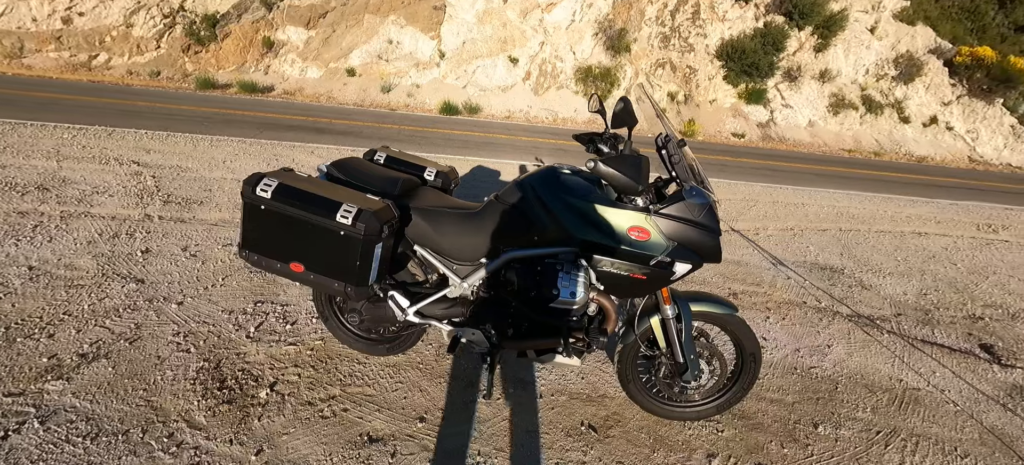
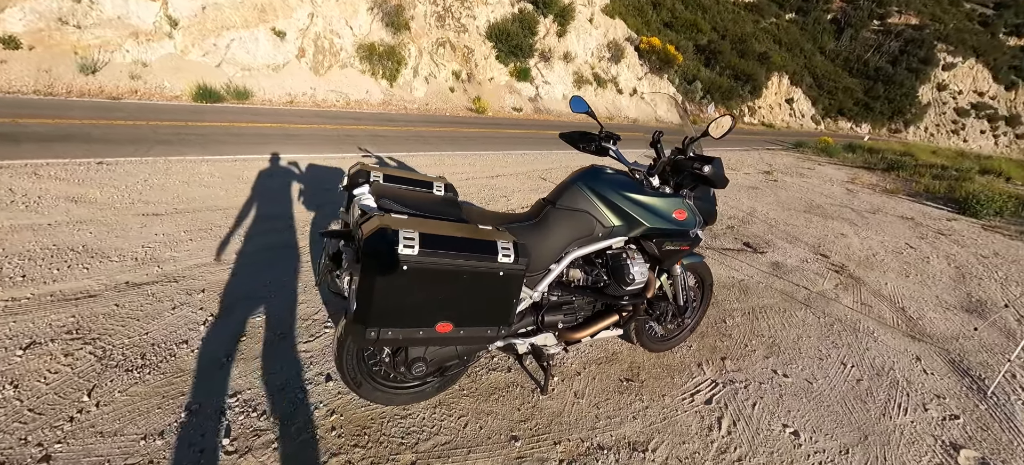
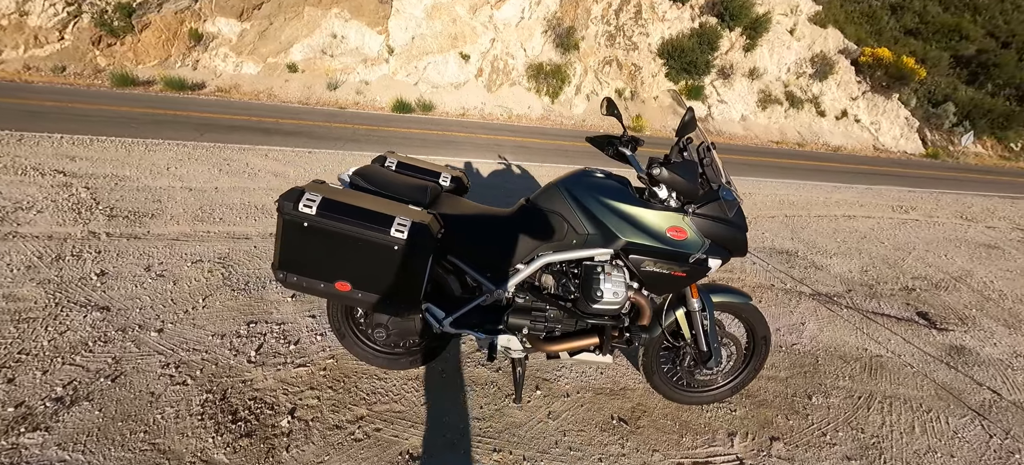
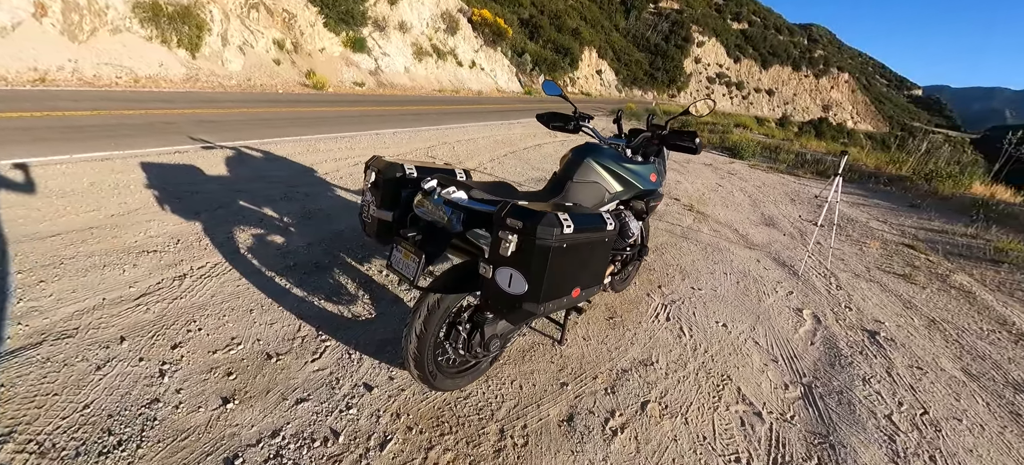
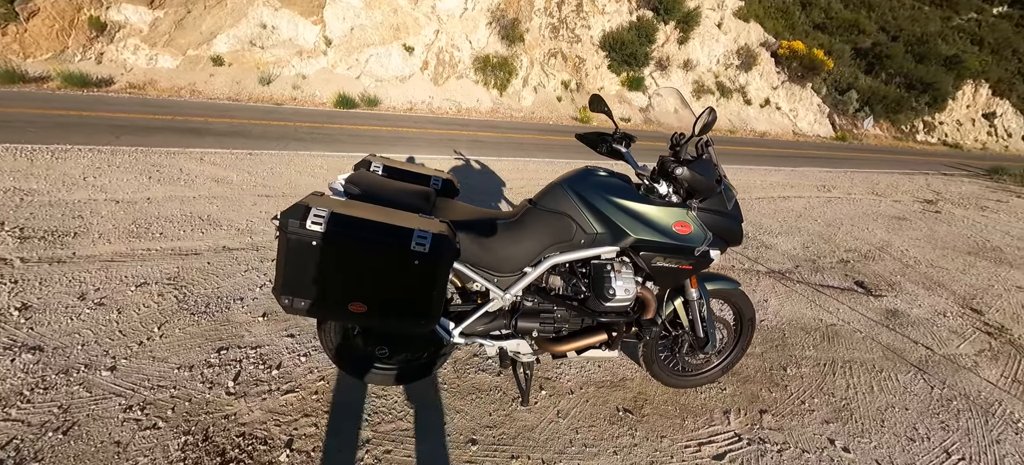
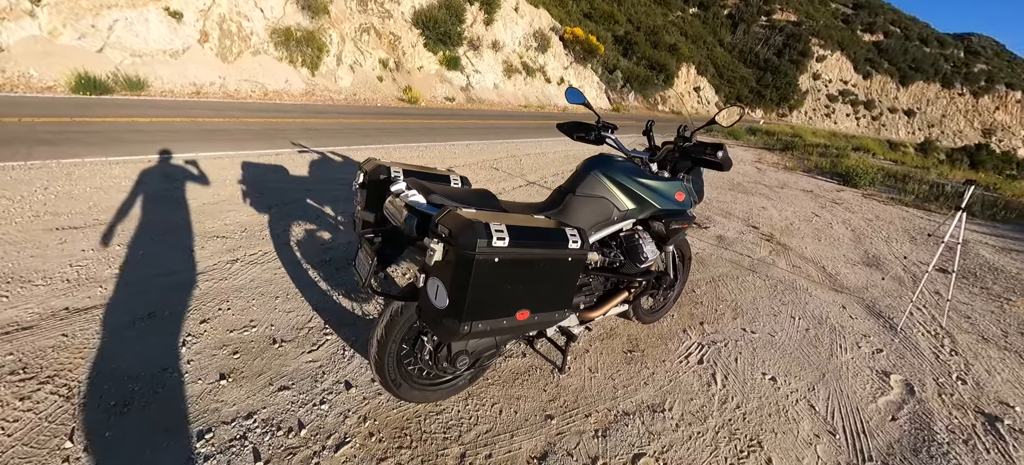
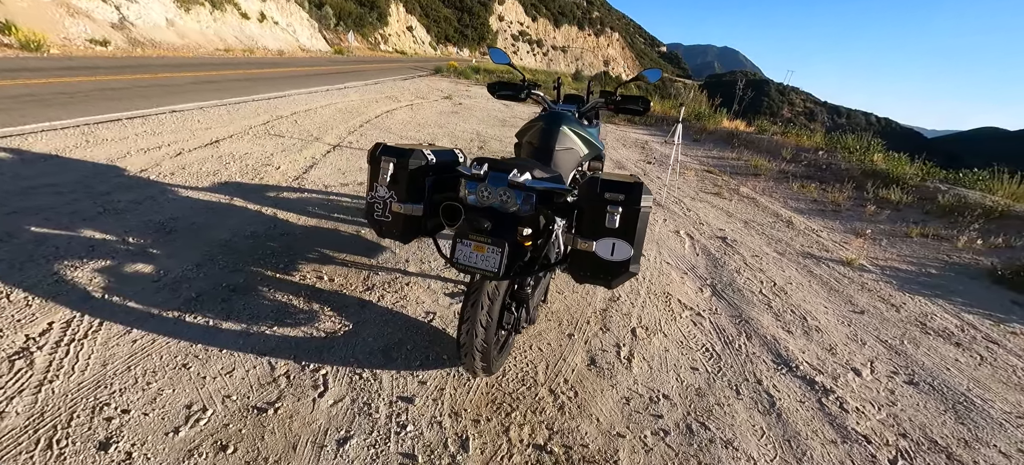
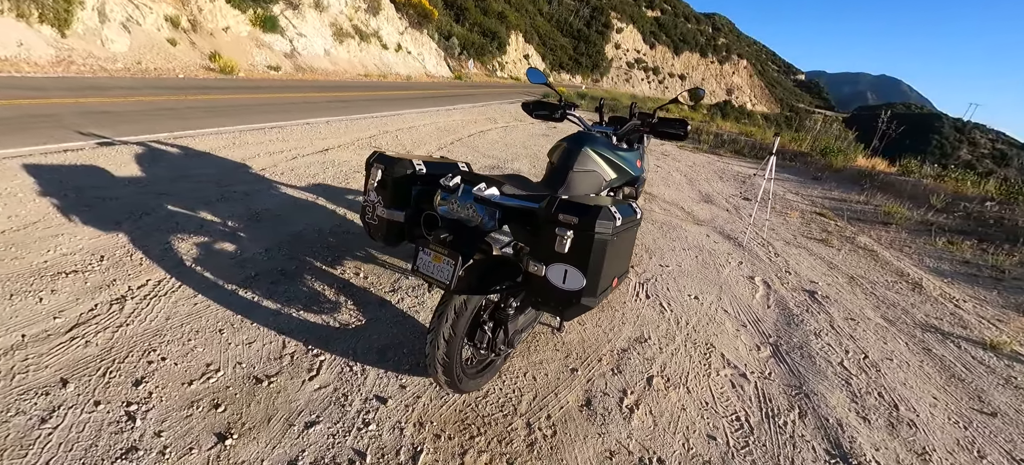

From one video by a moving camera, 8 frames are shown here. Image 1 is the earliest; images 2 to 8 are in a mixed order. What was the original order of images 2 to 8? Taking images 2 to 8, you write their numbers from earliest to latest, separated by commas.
3, 5, 2, 6, 4, 8, 7
